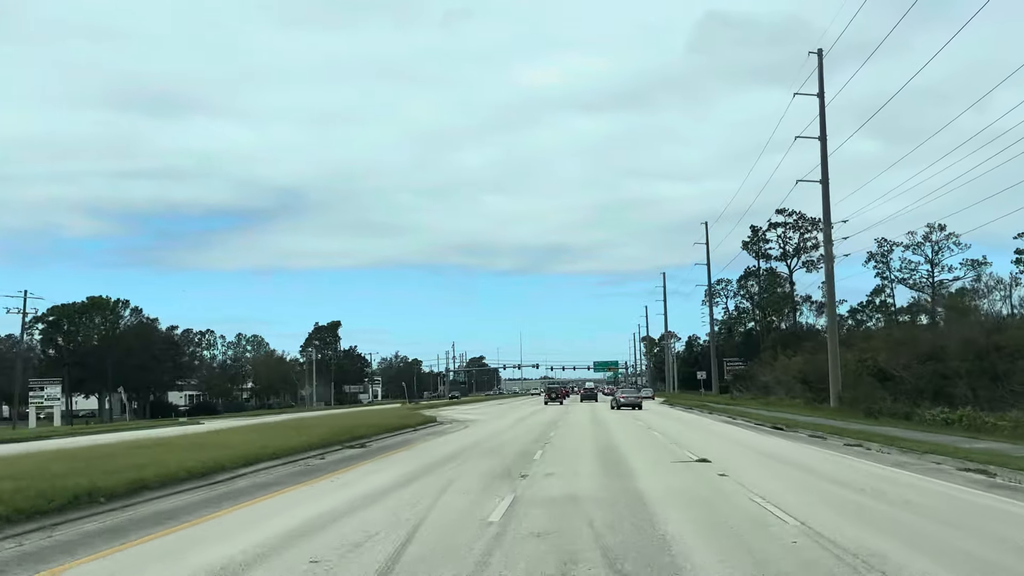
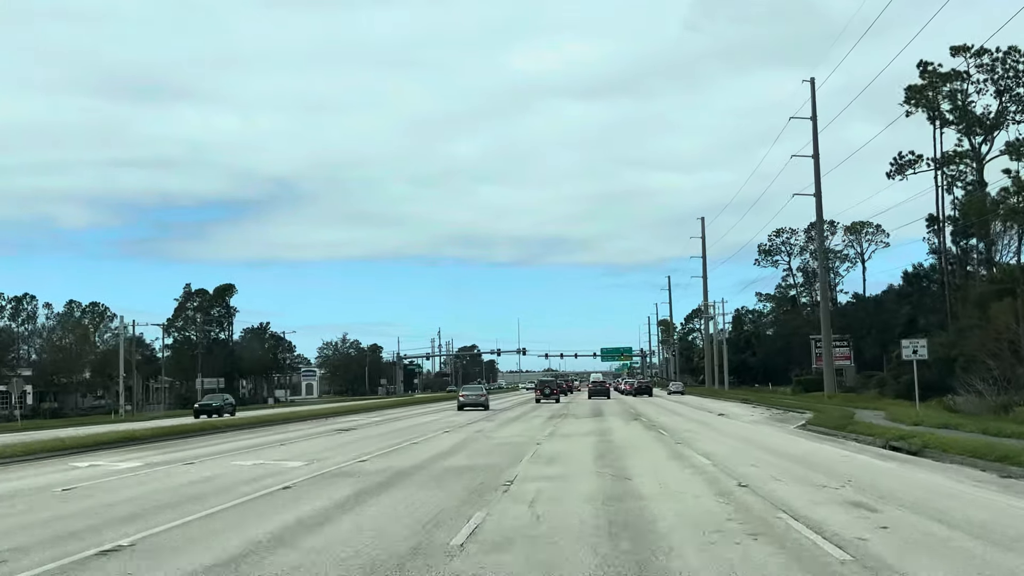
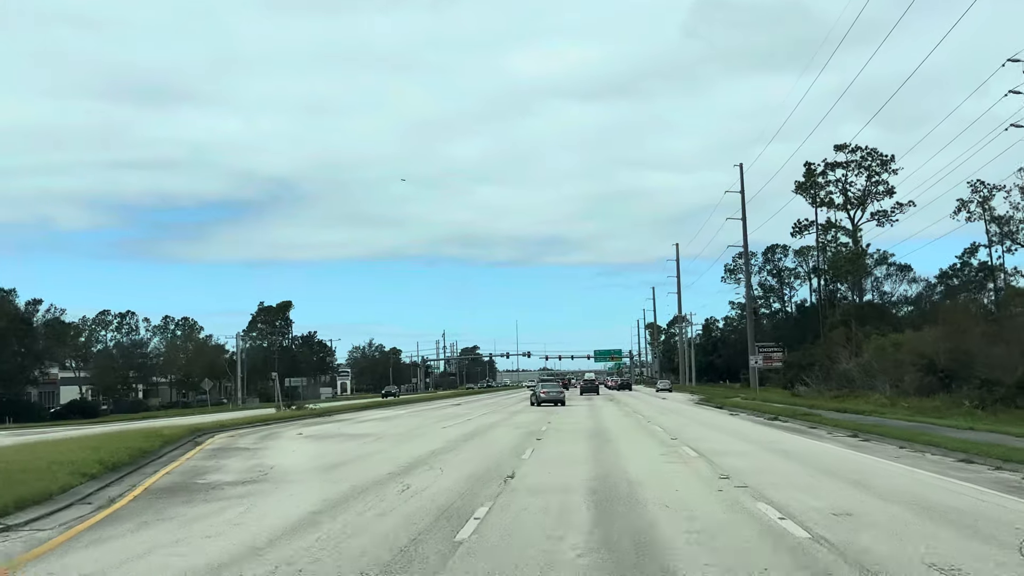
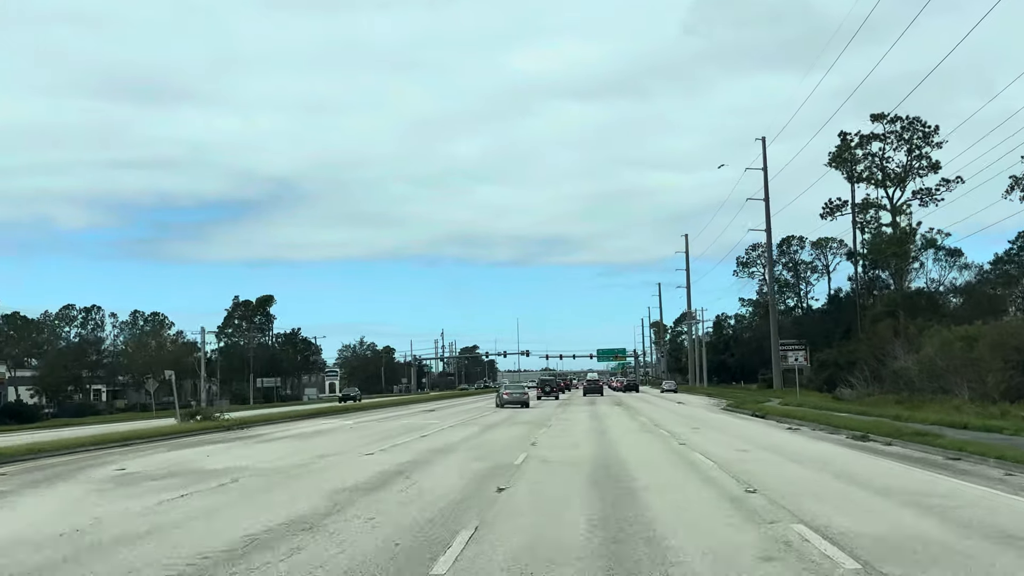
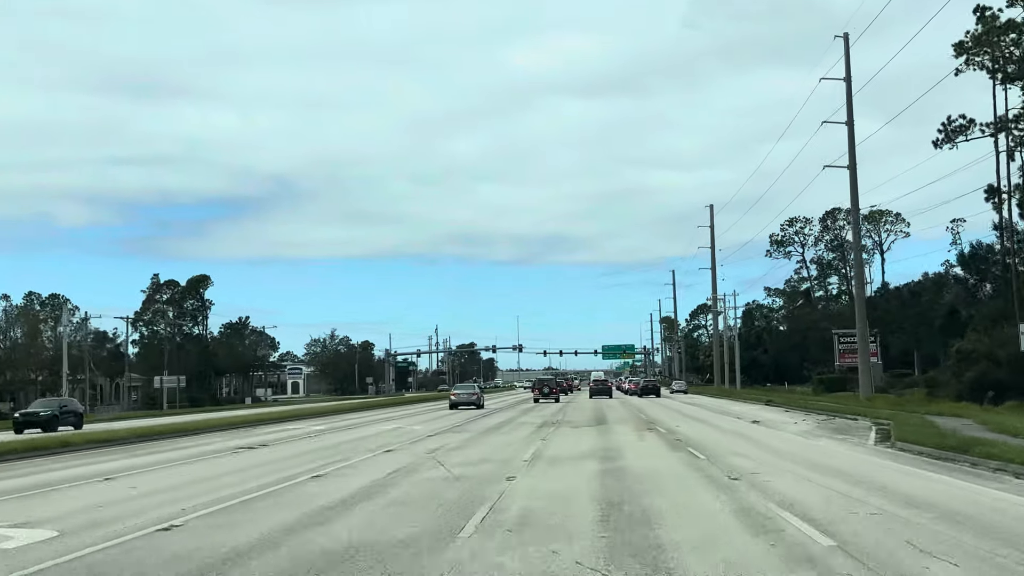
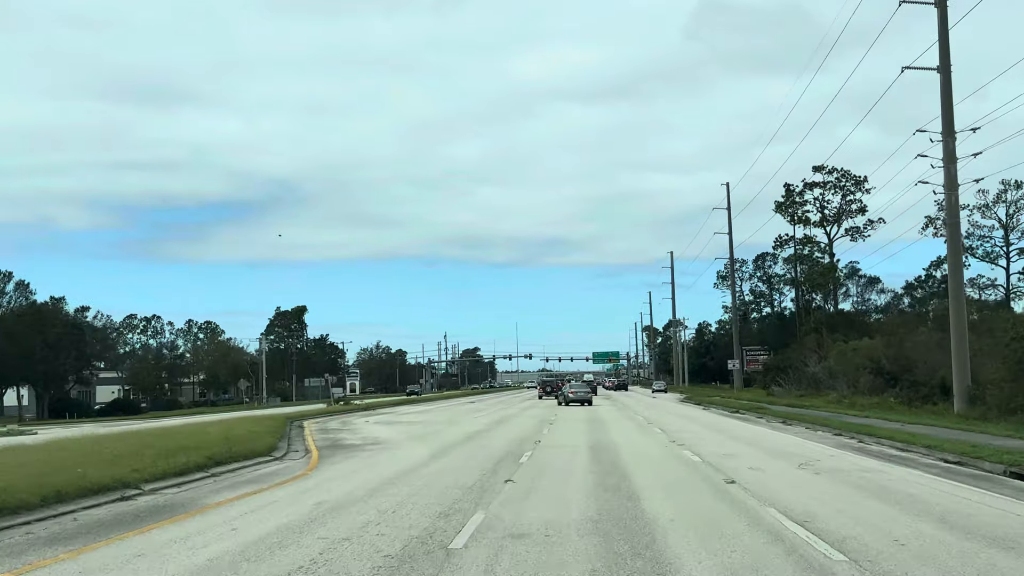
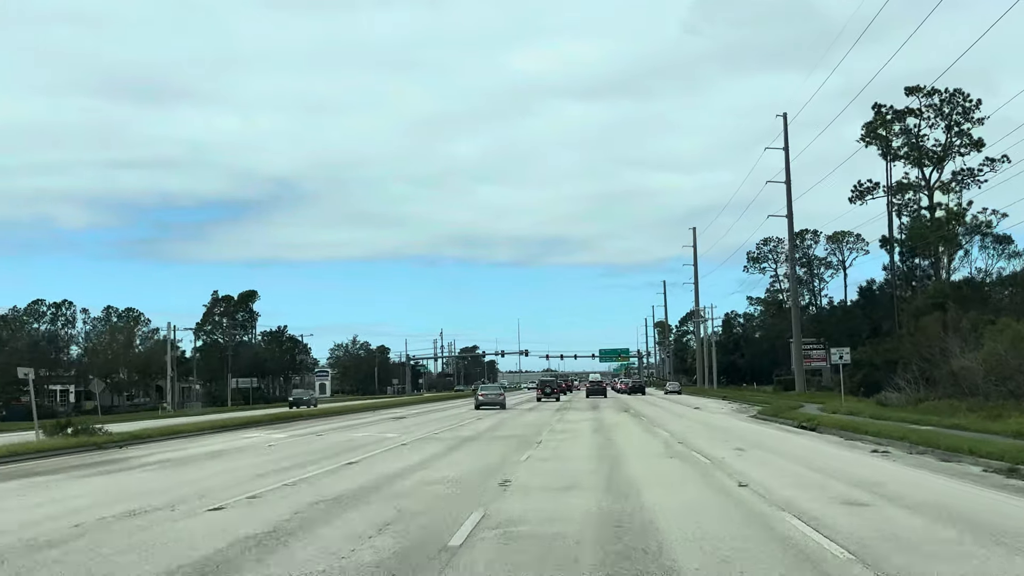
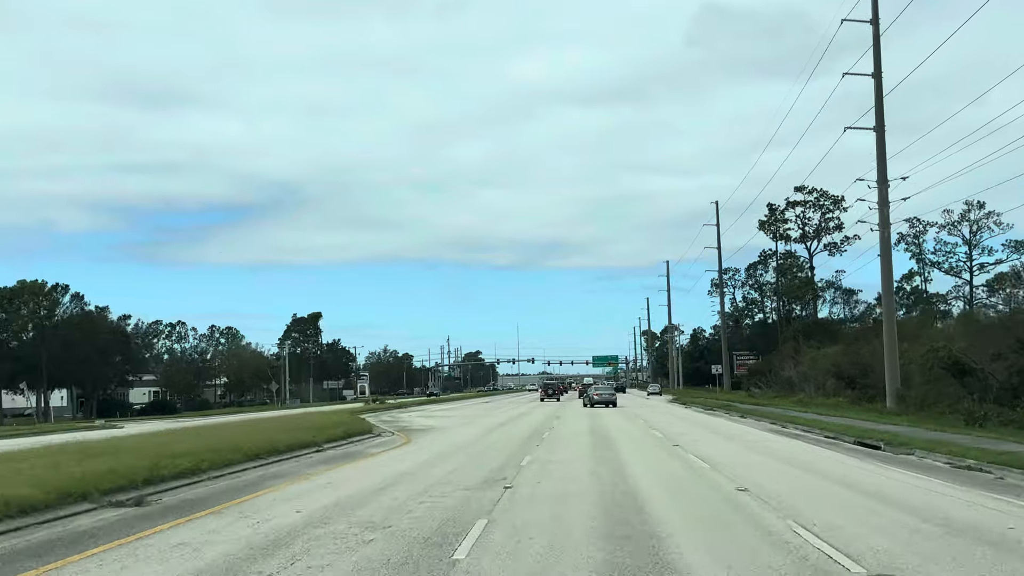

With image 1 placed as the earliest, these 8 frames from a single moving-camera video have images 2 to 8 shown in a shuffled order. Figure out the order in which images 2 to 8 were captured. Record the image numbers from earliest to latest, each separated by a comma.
8, 6, 3, 4, 7, 2, 5
